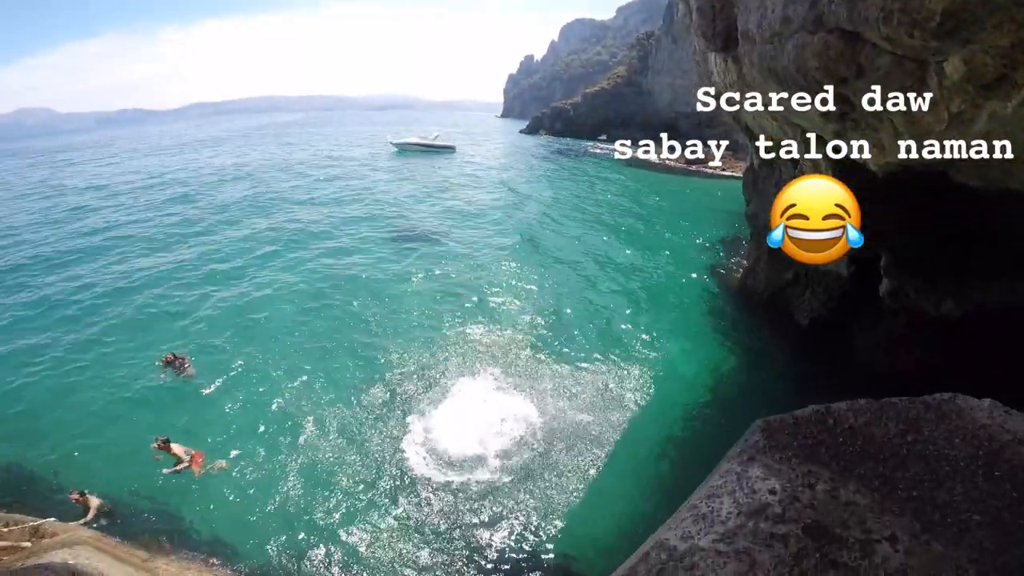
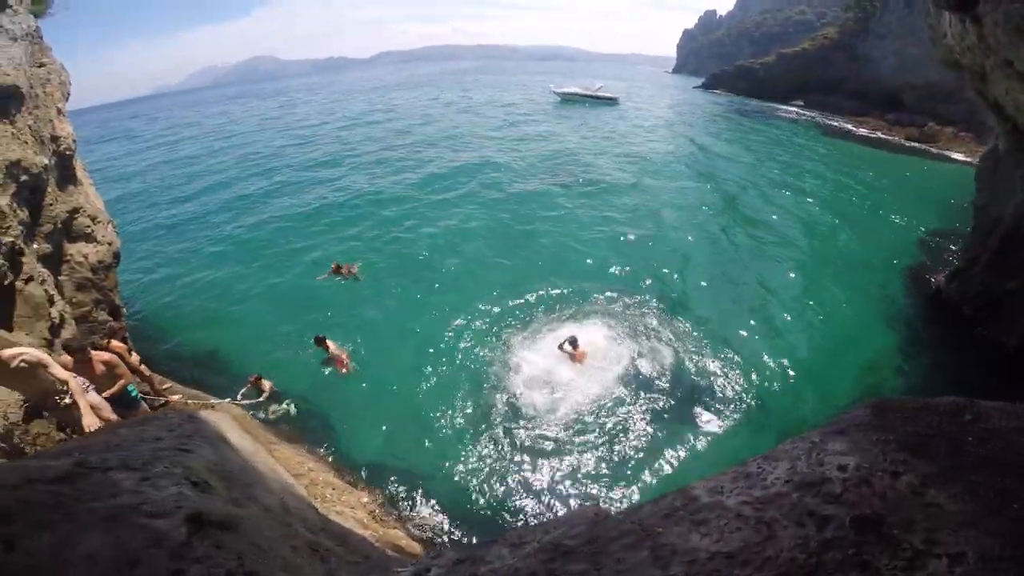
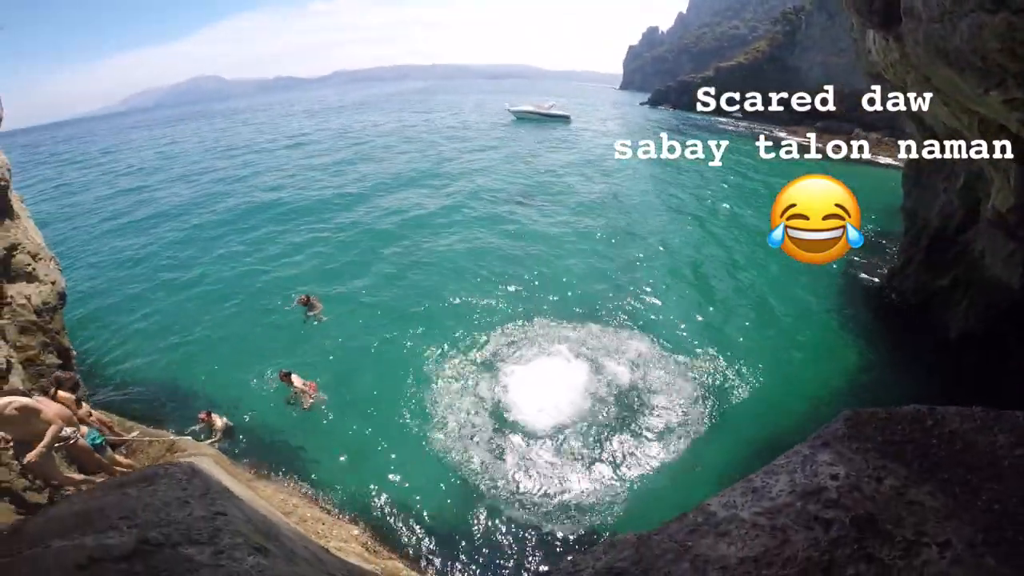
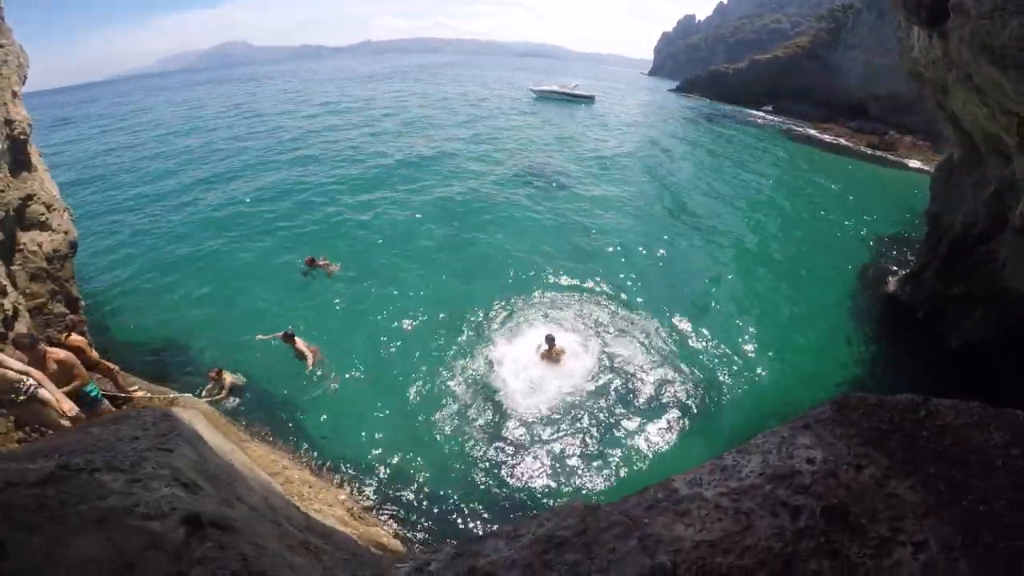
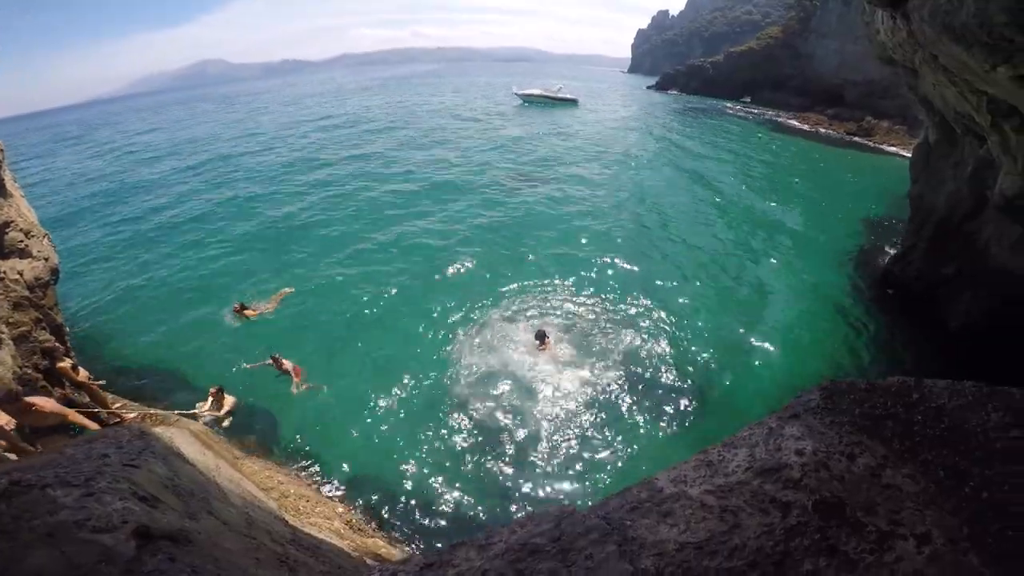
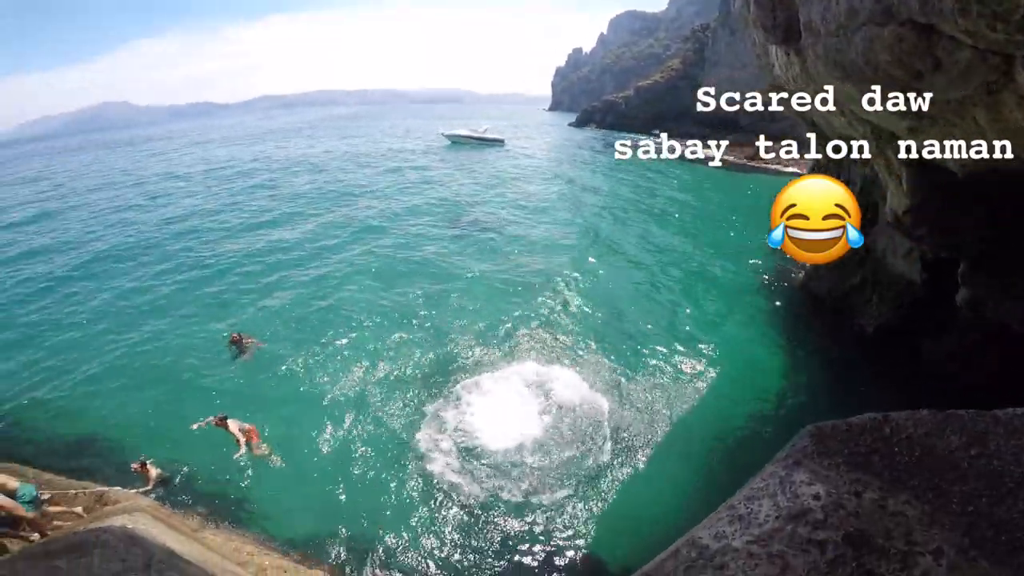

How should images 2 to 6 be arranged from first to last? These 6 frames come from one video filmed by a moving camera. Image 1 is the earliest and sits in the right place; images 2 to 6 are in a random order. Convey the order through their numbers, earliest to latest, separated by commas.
6, 3, 4, 2, 5
